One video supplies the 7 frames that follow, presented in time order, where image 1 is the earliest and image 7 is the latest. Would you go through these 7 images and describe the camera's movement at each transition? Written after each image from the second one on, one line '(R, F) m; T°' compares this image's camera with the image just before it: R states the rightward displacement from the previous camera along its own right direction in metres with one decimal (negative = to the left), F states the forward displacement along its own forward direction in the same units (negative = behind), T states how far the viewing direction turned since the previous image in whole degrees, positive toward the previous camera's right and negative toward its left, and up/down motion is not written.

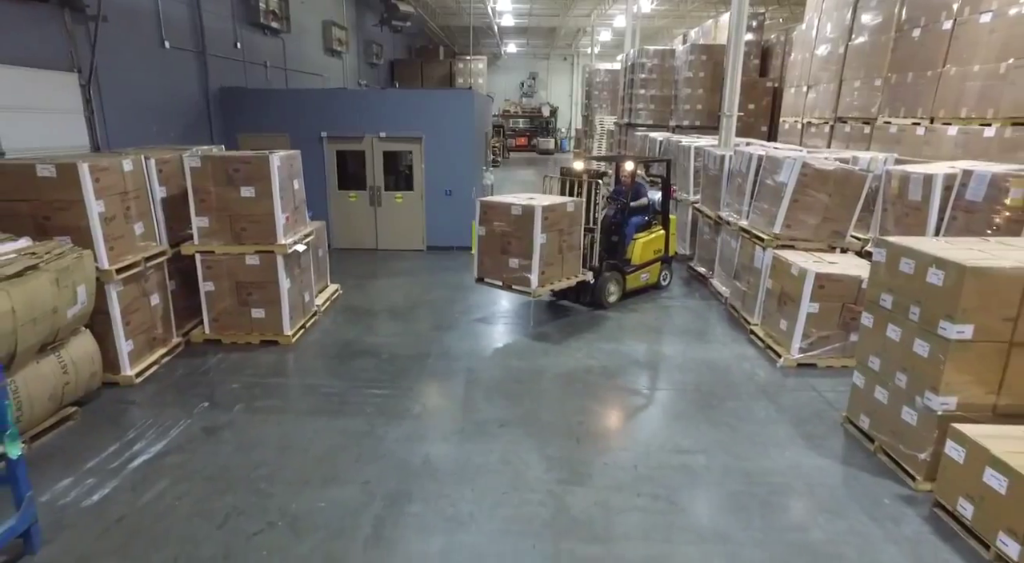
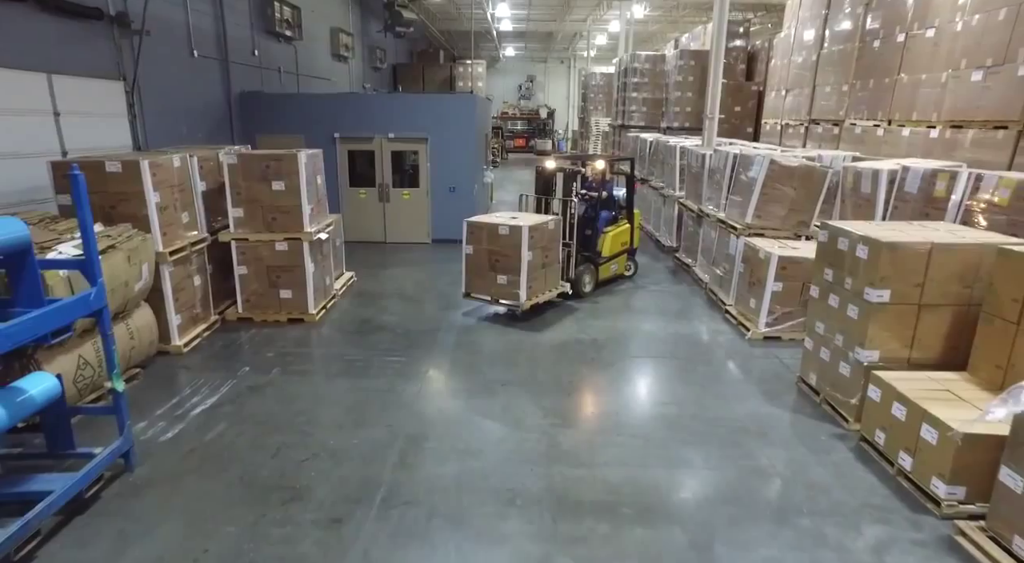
(0.0, -0.6) m; 0°
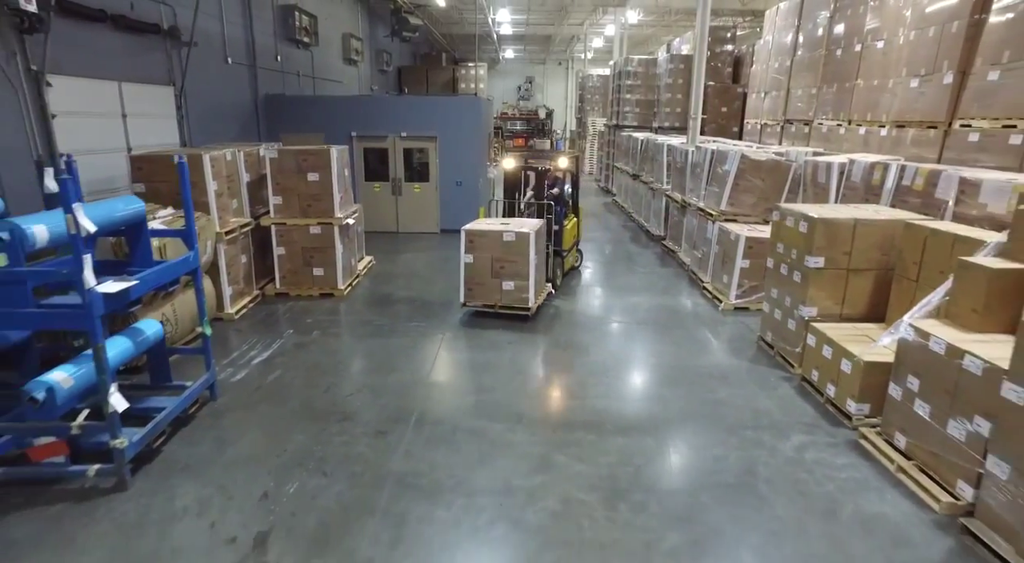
(-0.1, -0.8) m; 0°
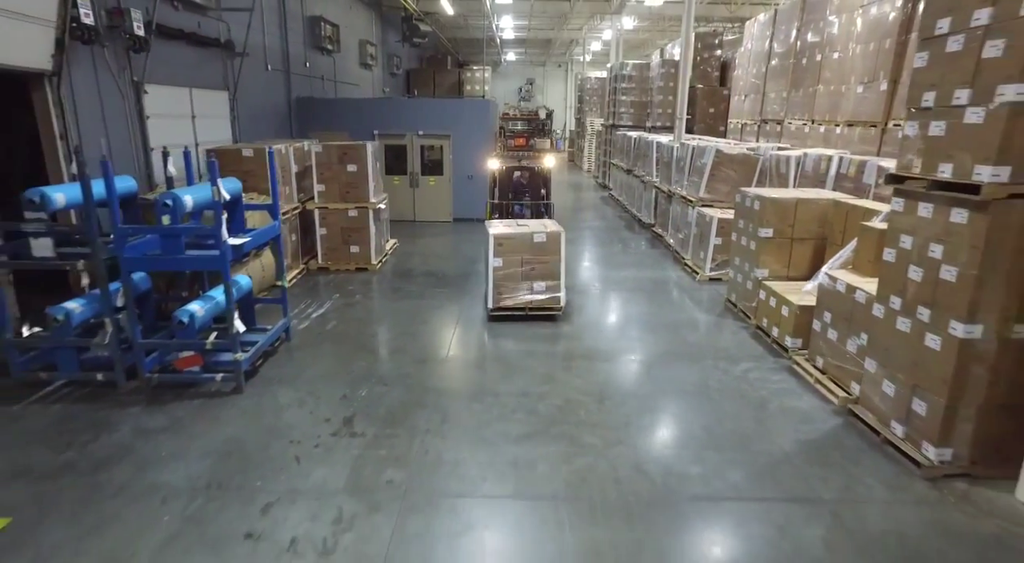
(-0.1, -1.1) m; 0°
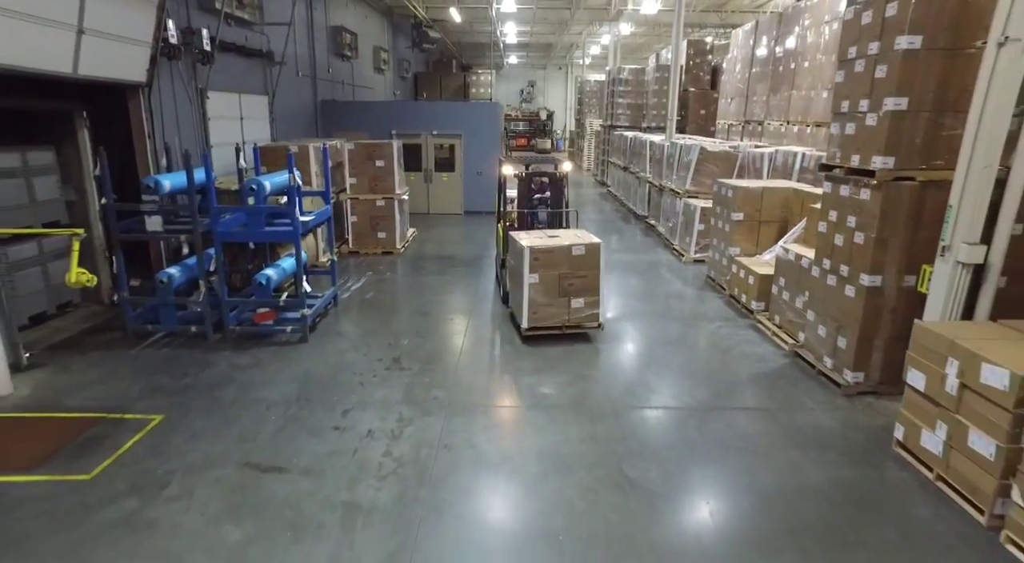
(-0.1, -1.0) m; 0°
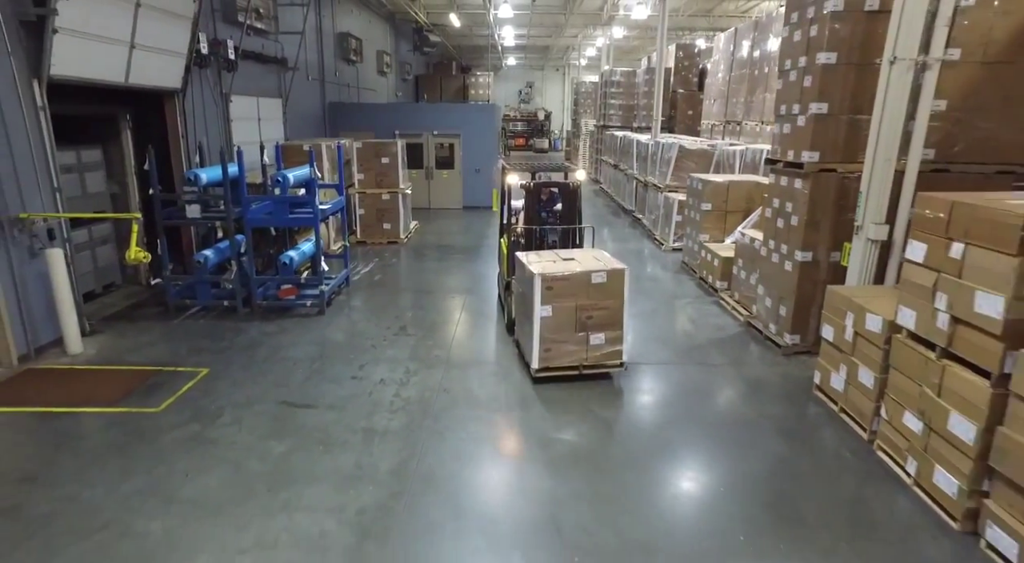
(+0.1, -0.7) m; 0°
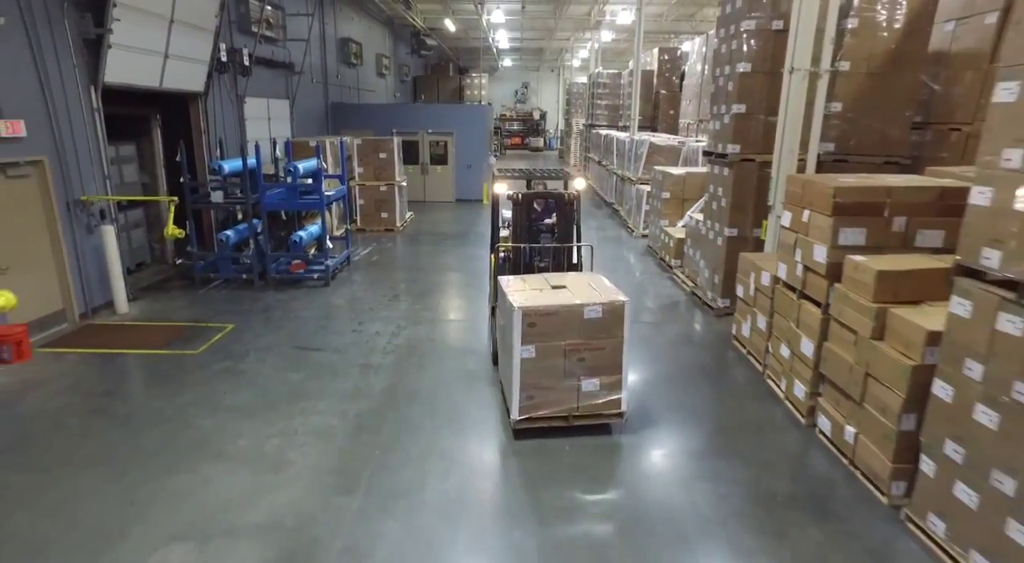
(+0.2, -0.9) m; 0°
